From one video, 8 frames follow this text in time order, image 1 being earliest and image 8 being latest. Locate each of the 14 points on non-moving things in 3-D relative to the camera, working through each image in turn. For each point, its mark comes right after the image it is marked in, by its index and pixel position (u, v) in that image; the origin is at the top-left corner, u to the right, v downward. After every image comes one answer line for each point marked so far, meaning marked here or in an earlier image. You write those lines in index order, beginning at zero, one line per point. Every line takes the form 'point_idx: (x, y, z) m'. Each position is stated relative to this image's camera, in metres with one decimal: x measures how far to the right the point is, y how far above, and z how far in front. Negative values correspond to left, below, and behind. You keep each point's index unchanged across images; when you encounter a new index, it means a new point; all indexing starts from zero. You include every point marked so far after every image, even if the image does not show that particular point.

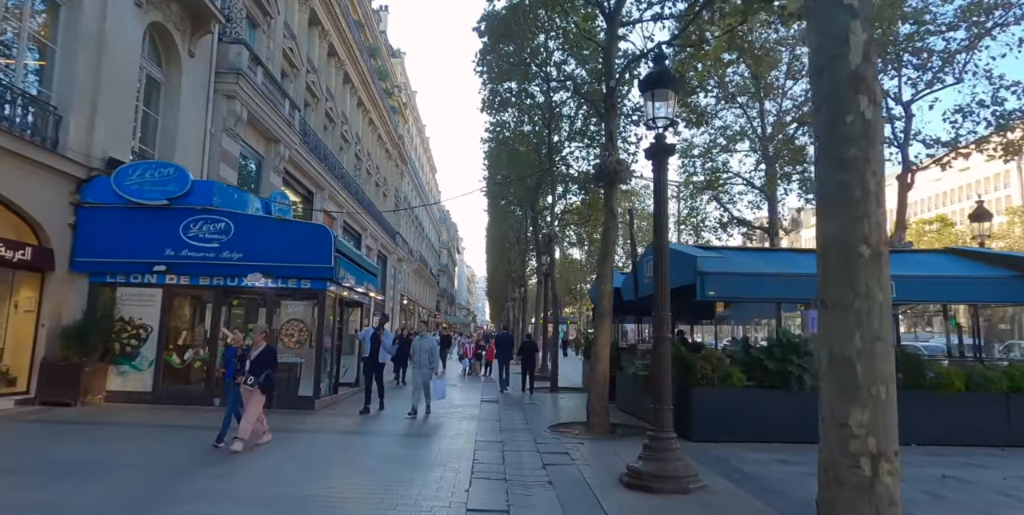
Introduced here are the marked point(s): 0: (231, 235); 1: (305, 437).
0: (-5.8, +0.5, +12.0) m
1: (-3.3, -2.9, +9.3) m
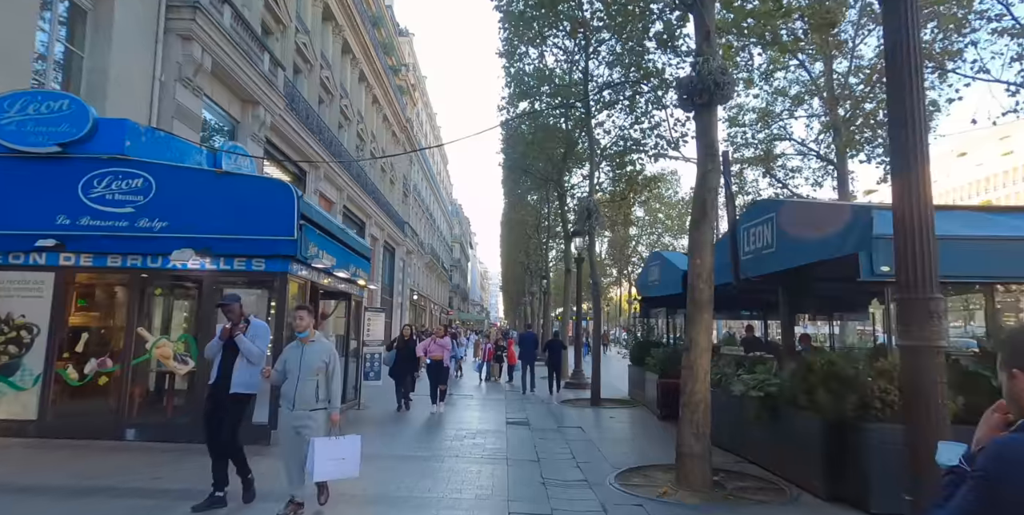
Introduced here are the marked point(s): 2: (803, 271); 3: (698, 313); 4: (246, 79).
0: (-5.2, +0.9, +8.4) m
1: (-2.8, -2.4, +5.7) m
2: (+4.0, -0.2, +8.0) m
3: (+2.2, -0.7, +6.9) m
4: (-7.8, +5.2, +16.8) m
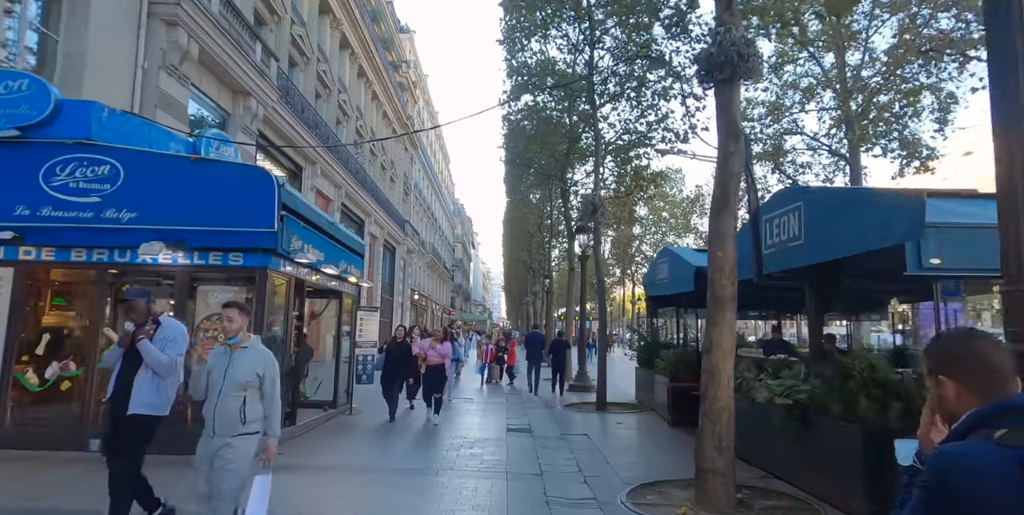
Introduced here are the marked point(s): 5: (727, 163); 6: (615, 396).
0: (-5.2, +1.0, +7.7) m
1: (-2.8, -2.4, +5.0) m
2: (+4.0, -0.1, +7.2) m
3: (+2.2, -0.6, +6.2) m
4: (-7.7, +5.2, +16.1) m
5: (+2.4, +1.0, +6.4) m
6: (+2.9, -3.9, +16.4) m
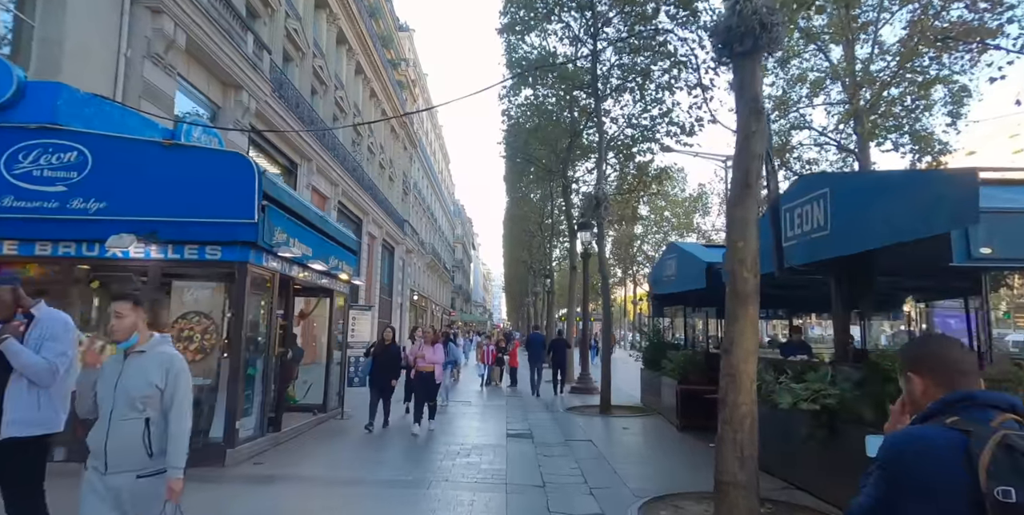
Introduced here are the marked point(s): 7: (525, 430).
0: (-5.2, +1.1, +7.1) m
1: (-2.8, -2.3, +4.4) m
2: (+4.0, 0.0, +6.7) m
3: (+2.2, -0.5, +5.6) m
4: (-7.7, +5.3, +15.6) m
5: (+2.4, +1.1, +5.8) m
6: (+2.9, -3.8, +15.8) m
7: (+0.3, -3.2, +10.6) m
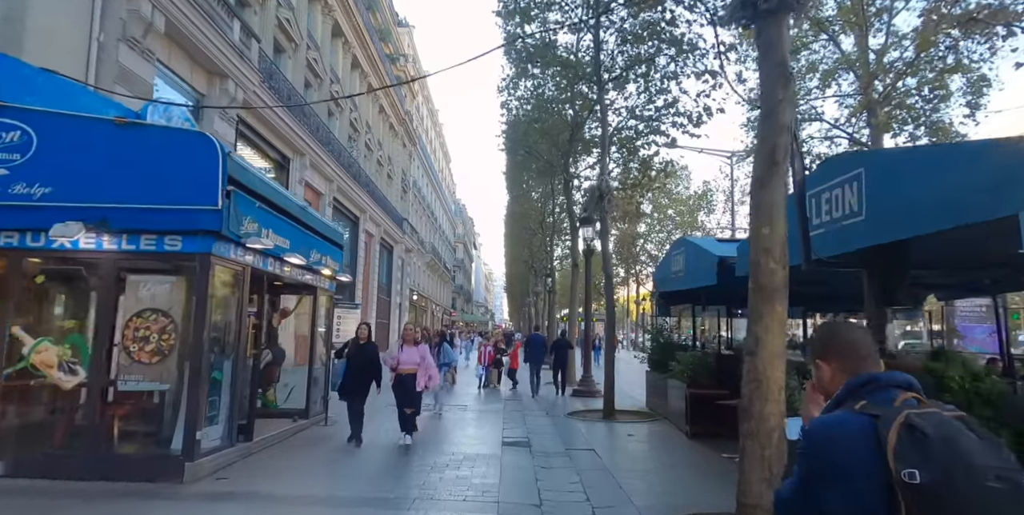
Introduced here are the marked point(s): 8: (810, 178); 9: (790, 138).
0: (-5.3, +1.2, +6.4) m
1: (-2.9, -2.2, +3.7) m
2: (+3.9, +0.1, +5.9) m
3: (+2.1, -0.4, +4.8) m
4: (-7.8, +5.4, +14.8) m
5: (+2.3, +1.2, +5.0) m
6: (+2.9, -3.7, +15.0) m
7: (+0.2, -3.1, +9.9) m
8: (+3.4, +0.9, +6.6) m
9: (+2.4, +1.0, +5.1) m
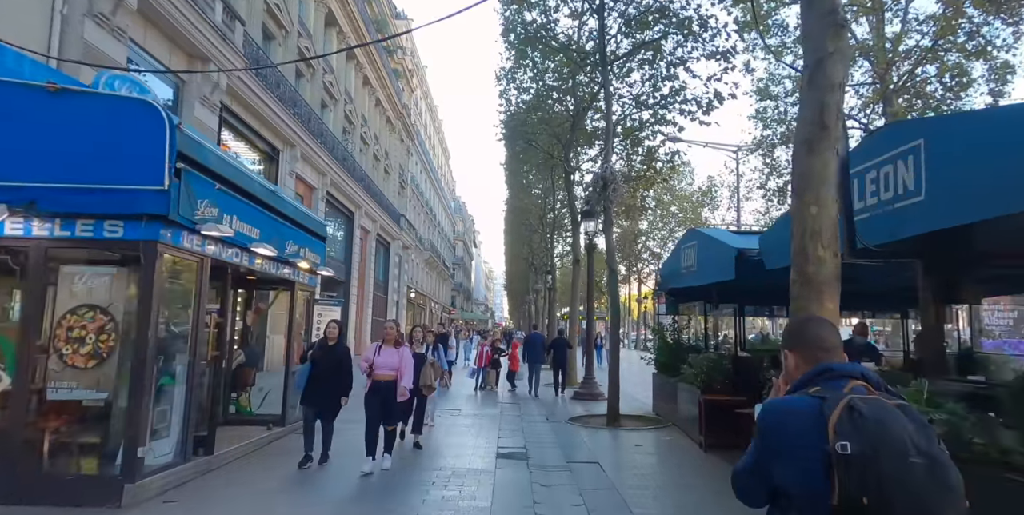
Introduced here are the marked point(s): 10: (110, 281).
0: (-5.4, +1.3, +5.5) m
1: (-2.9, -2.1, +2.8) m
2: (+3.9, +0.2, +5.0) m
3: (+2.1, -0.3, +3.9) m
4: (-7.8, +5.5, +14.0) m
5: (+2.2, +1.3, +4.1) m
6: (+2.8, -3.6, +14.2) m
7: (+0.1, -2.9, +9.0) m
8: (+3.3, +1.0, +5.7) m
9: (+2.4, +1.1, +4.2) m
10: (-4.0, -0.2, +5.8) m
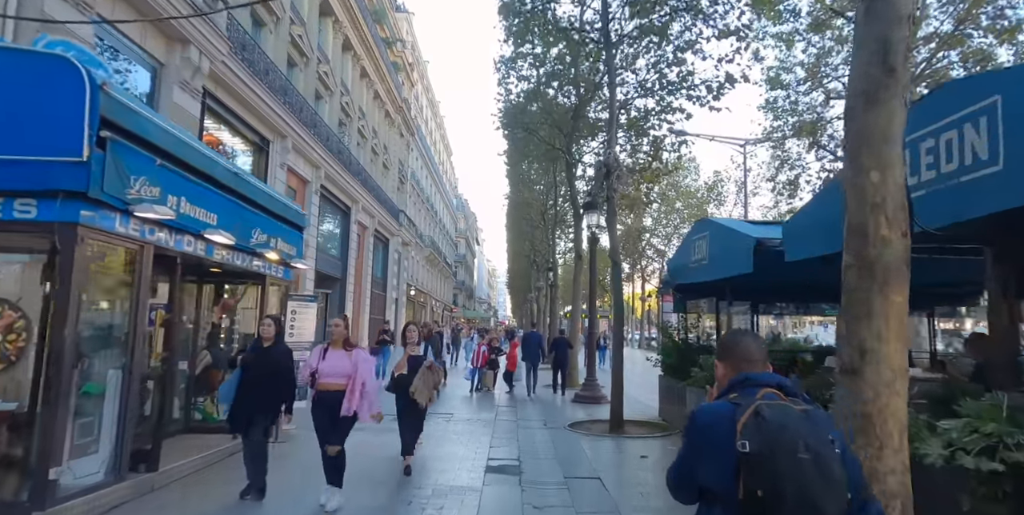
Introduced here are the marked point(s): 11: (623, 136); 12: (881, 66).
0: (-5.5, +1.4, +4.7) m
1: (-3.1, -2.0, +1.9) m
2: (+3.7, +0.3, +4.1) m
3: (+1.9, -0.2, +3.0) m
4: (-7.9, +5.7, +13.1) m
5: (+2.1, +1.4, +3.2) m
6: (+2.7, -3.5, +13.3) m
7: (0.0, -2.8, +8.1) m
8: (+3.2, +1.1, +4.8) m
9: (+2.3, +1.3, +3.3) m
10: (-4.1, -0.1, +5.0) m
11: (+3.7, +4.1, +19.5) m
12: (+2.0, +1.1, +3.2) m
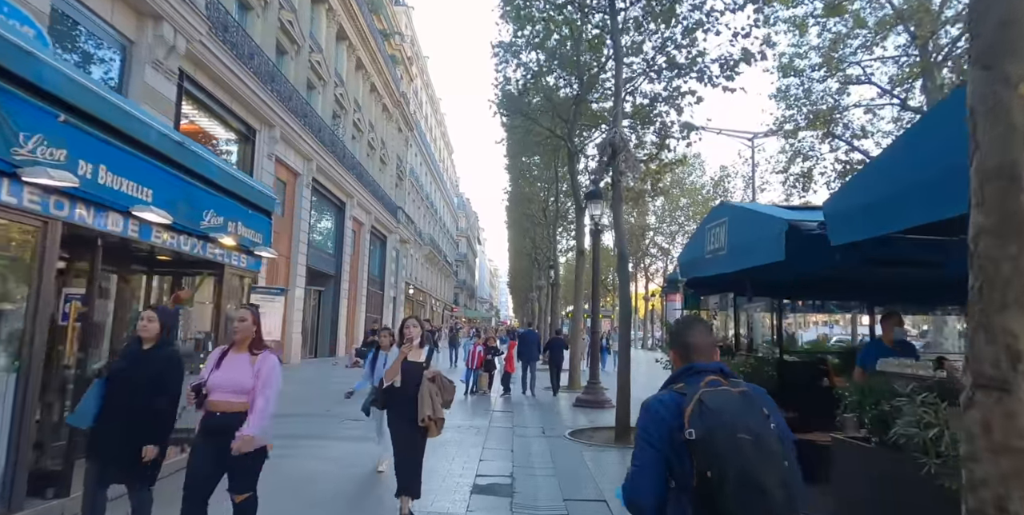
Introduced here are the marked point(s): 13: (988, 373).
0: (-5.6, +1.6, +3.6) m
1: (-3.2, -1.8, +0.9) m
2: (+3.6, +0.5, +3.0) m
3: (+1.8, 0.0, +2.0) m
4: (-7.9, +5.9, +12.1) m
5: (+2.0, +1.6, +2.2) m
6: (+2.7, -3.3, +12.2) m
7: (-0.1, -2.6, +7.1) m
8: (+3.1, +1.3, +3.7) m
9: (+2.1, +1.4, +2.2) m
10: (-4.2, +0.1, +3.9) m
11: (+3.7, +4.3, +18.5) m
12: (+1.9, +1.2, +2.2) m
13: (+1.7, -0.4, +2.1) m
